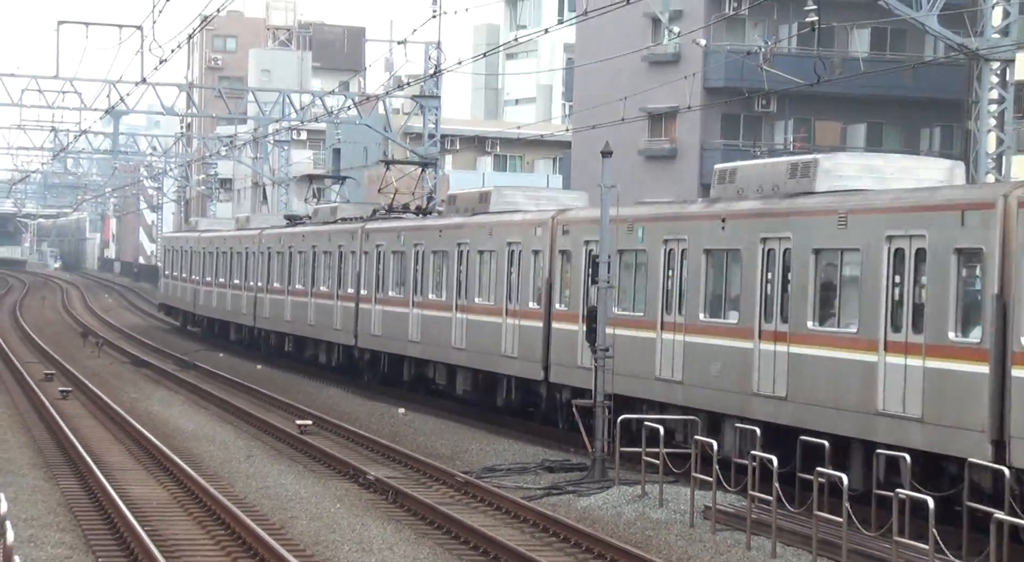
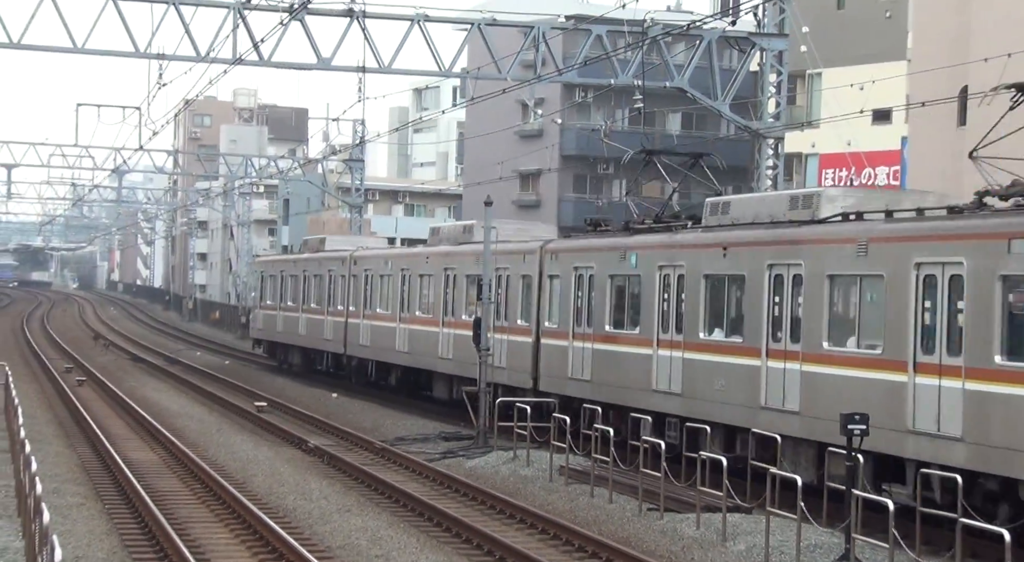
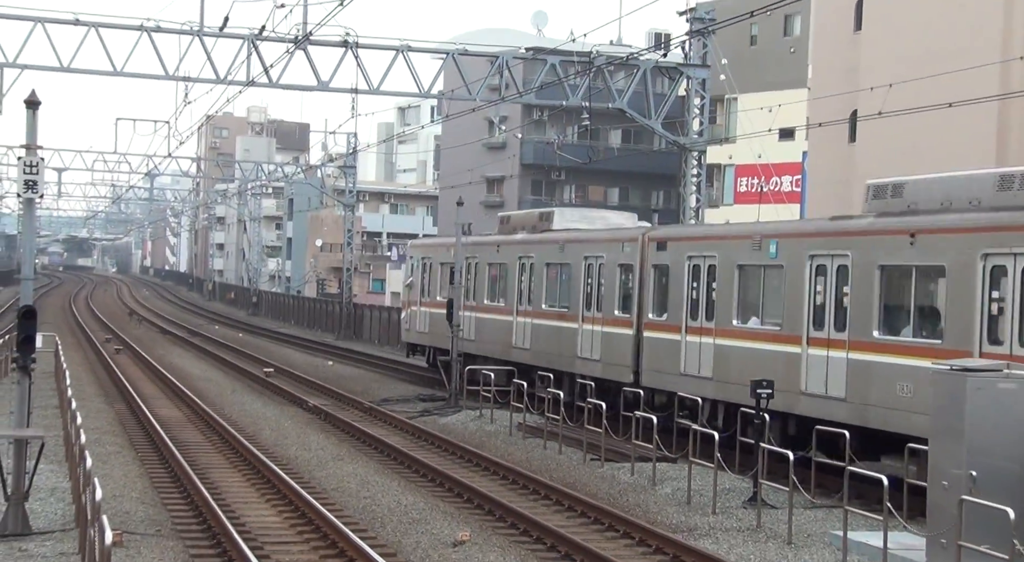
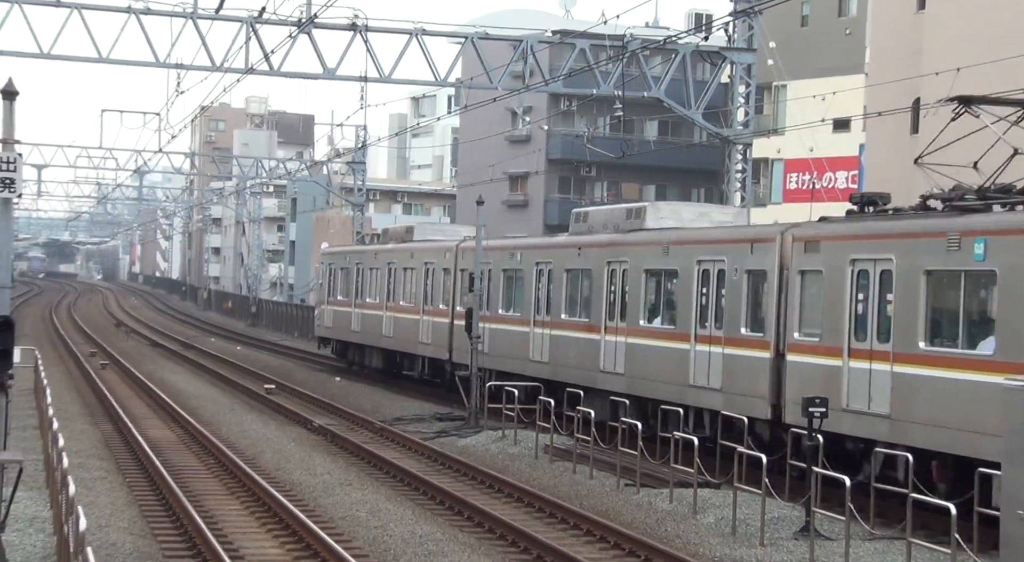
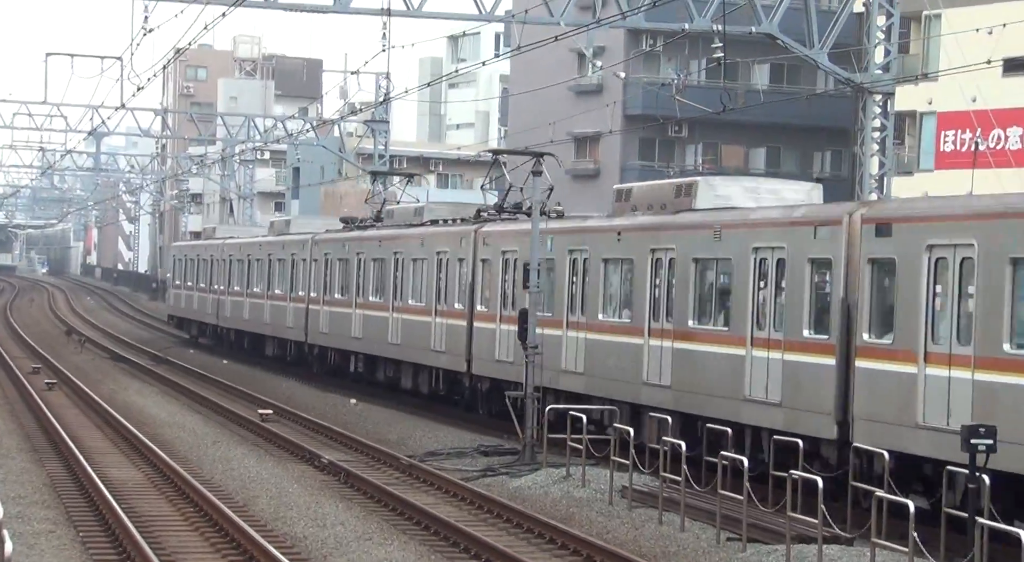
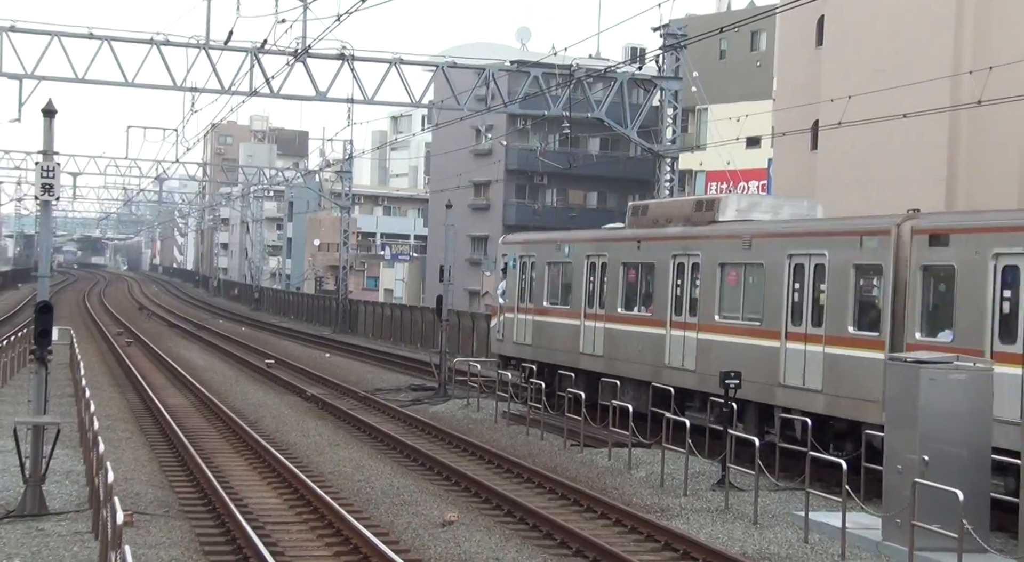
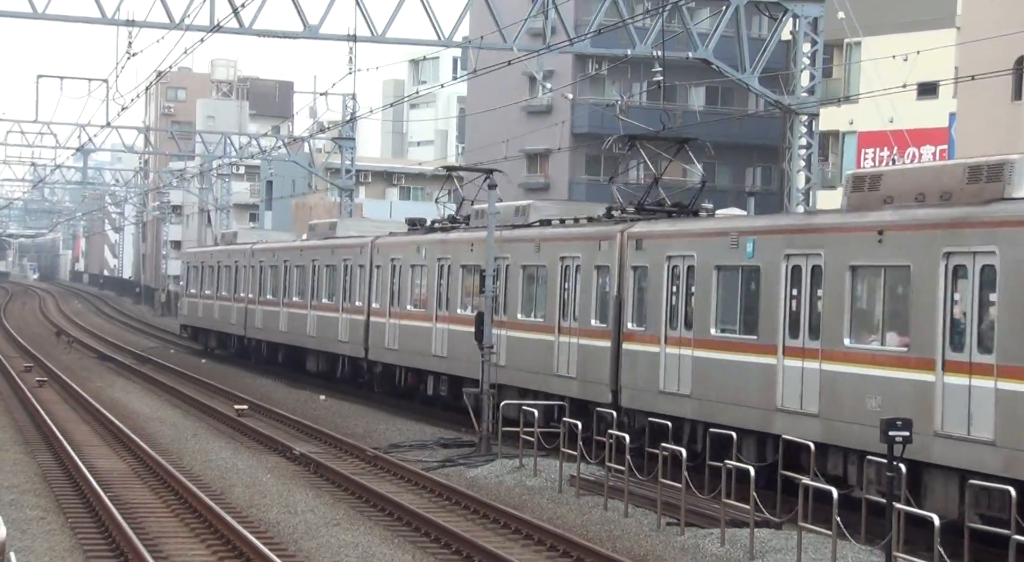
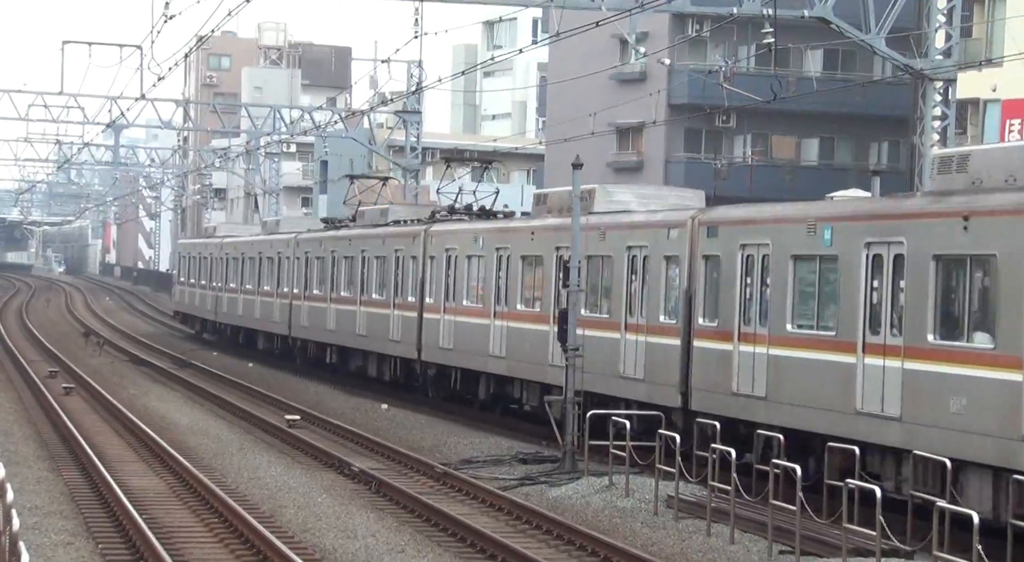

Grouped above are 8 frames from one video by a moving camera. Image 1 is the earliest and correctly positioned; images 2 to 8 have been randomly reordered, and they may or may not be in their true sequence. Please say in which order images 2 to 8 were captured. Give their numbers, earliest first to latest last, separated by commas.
8, 5, 7, 2, 4, 3, 6
